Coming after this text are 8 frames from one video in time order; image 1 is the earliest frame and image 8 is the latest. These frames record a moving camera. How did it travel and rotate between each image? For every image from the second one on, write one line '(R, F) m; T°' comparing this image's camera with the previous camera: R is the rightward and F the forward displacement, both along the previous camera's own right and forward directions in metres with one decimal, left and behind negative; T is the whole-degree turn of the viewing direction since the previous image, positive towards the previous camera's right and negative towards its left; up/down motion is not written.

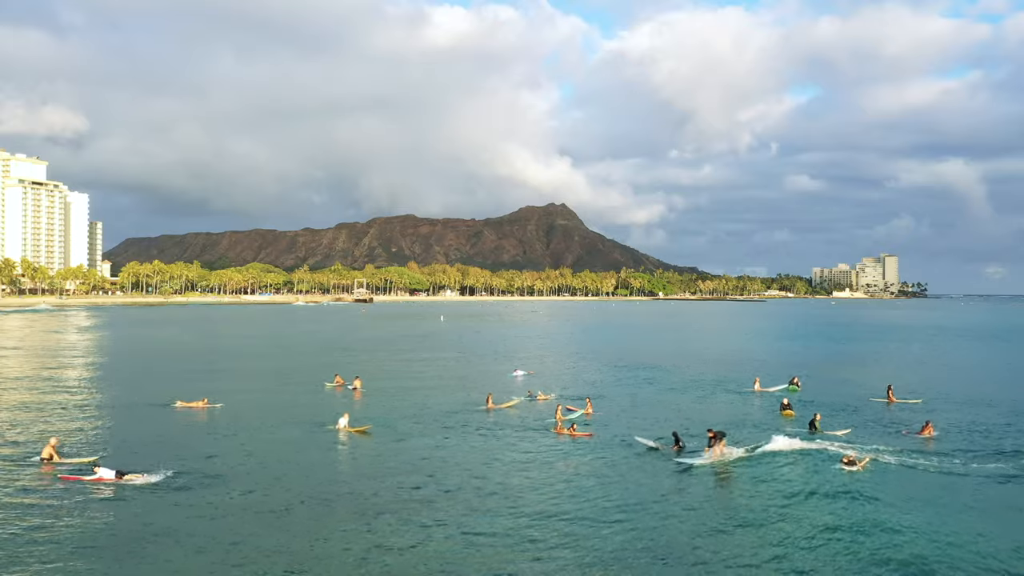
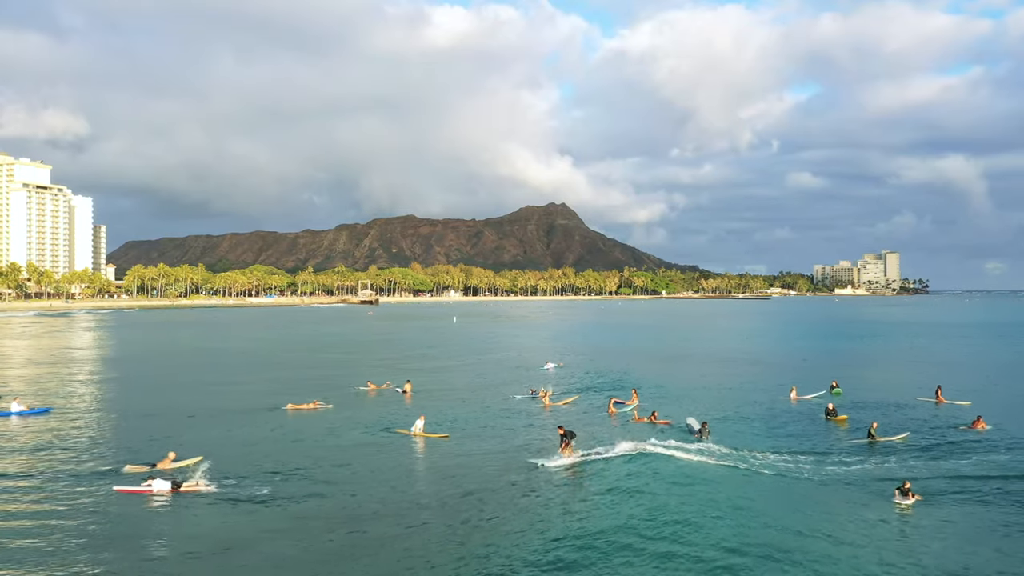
(-0.7, +0.1) m; 0°
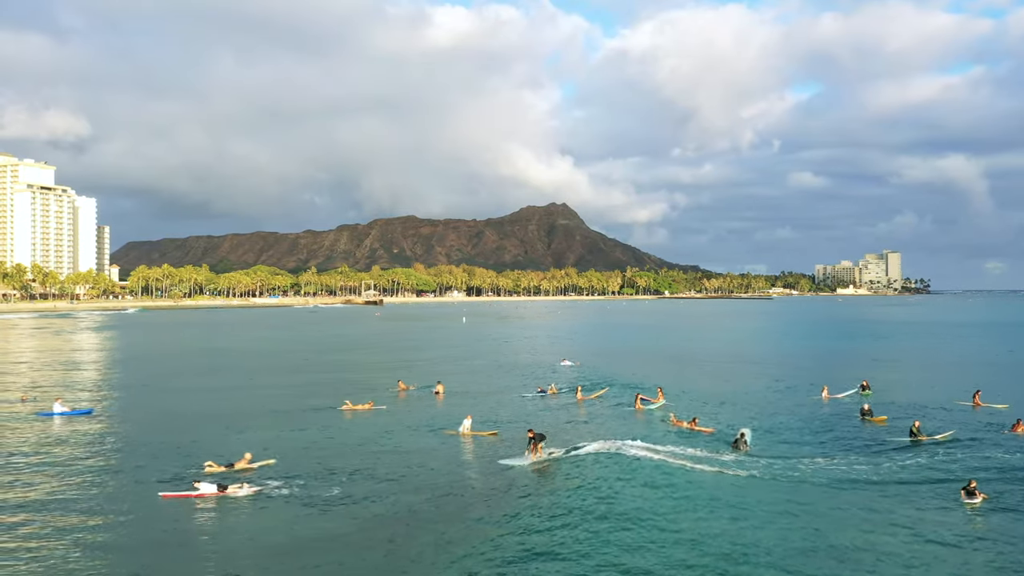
(-0.6, 0.0) m; 0°
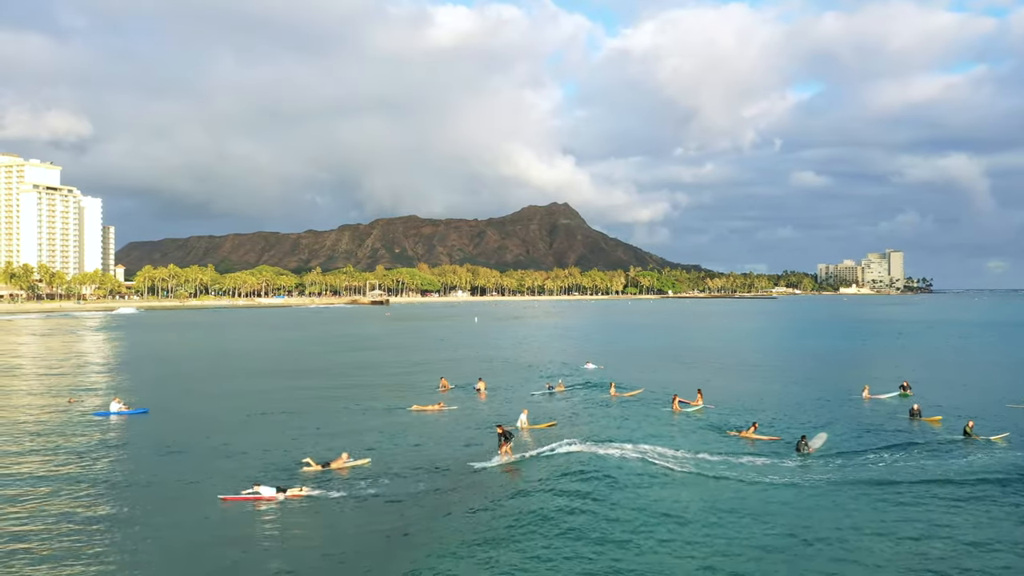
(-0.8, +0.1) m; 0°
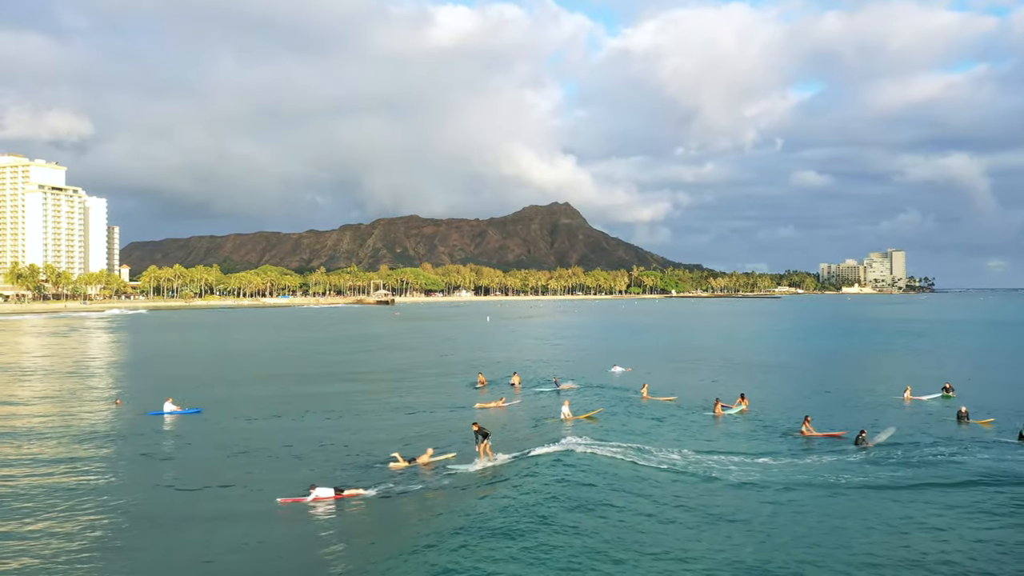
(-0.8, 0.0) m; 0°
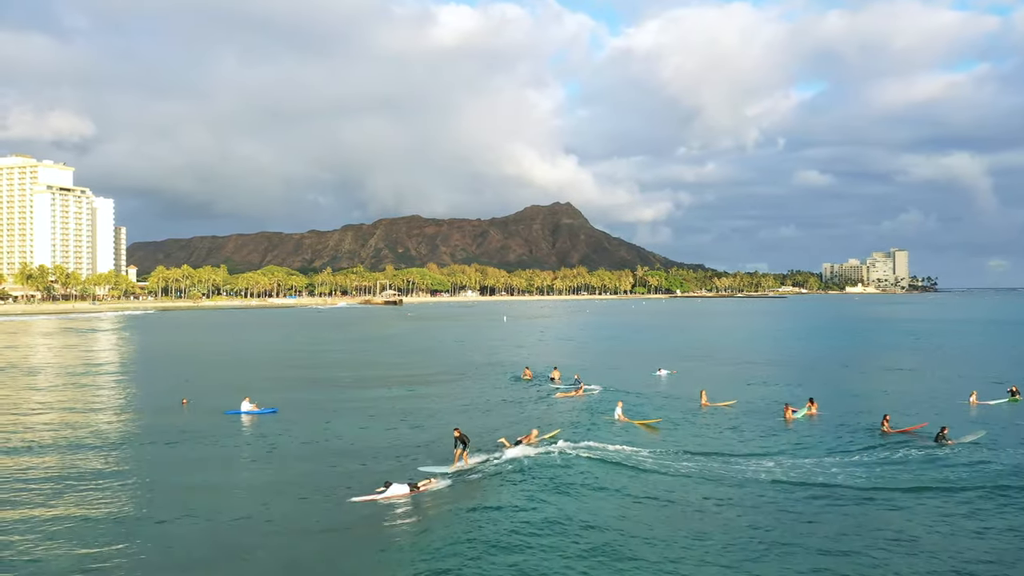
(-1.1, 0.0) m; 0°
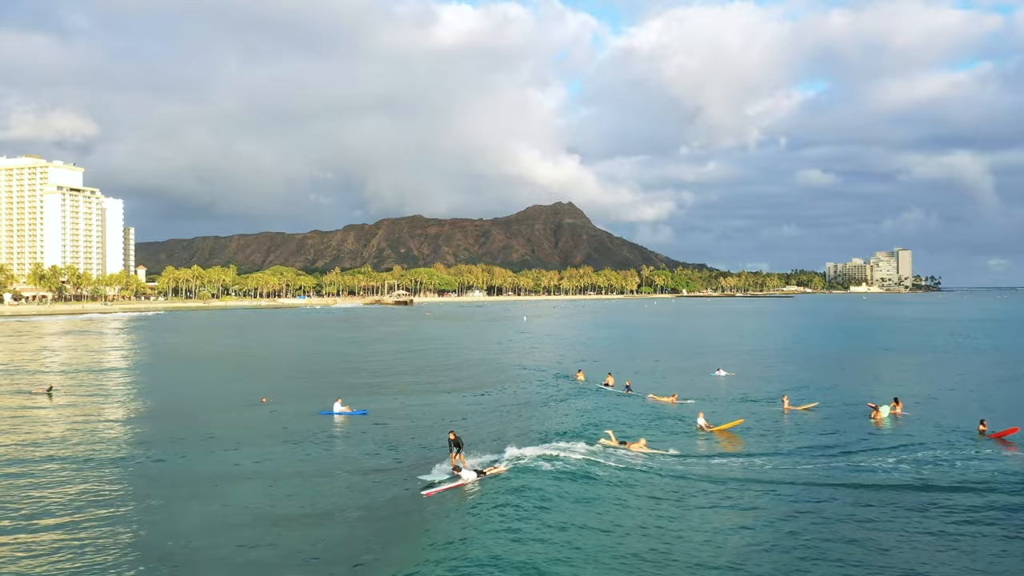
(-1.4, +0.1) m; 0°
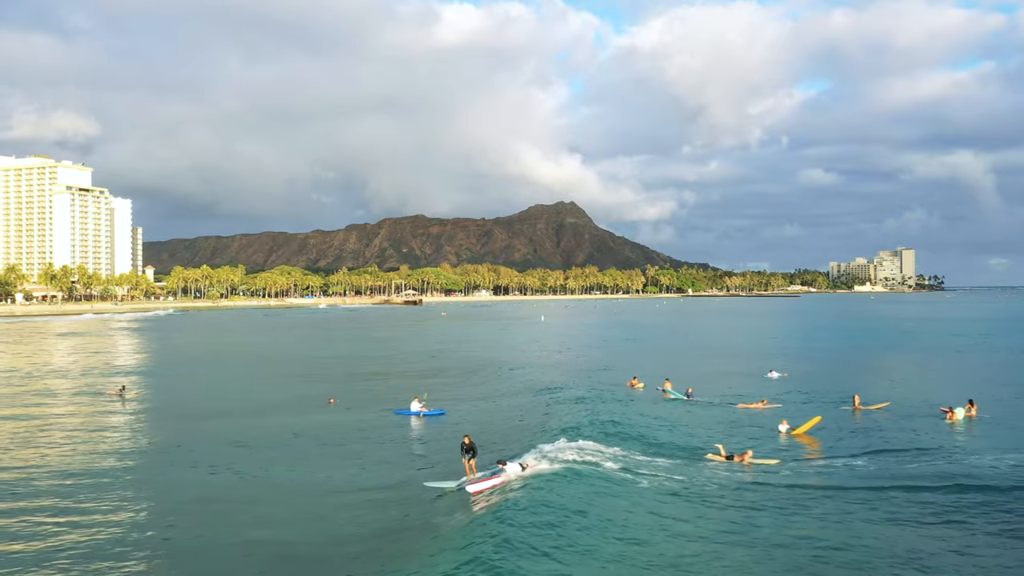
(-1.2, +0.1) m; 0°
